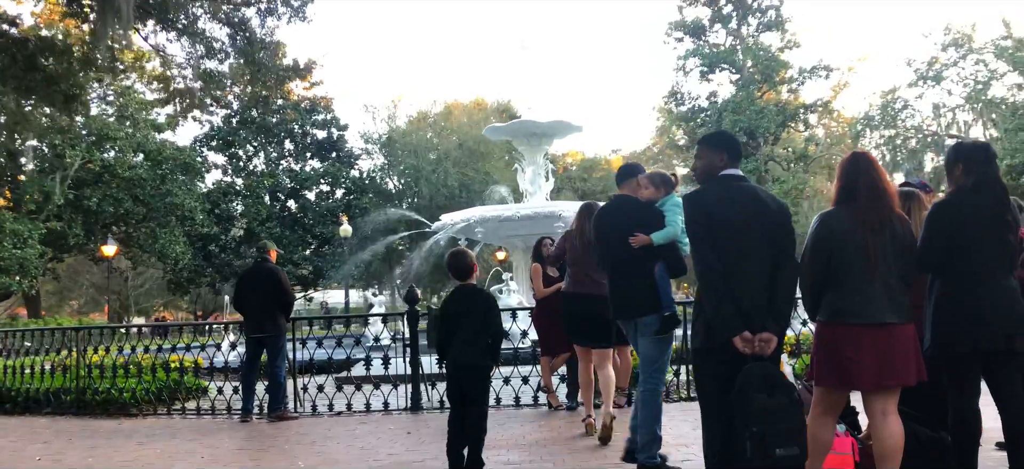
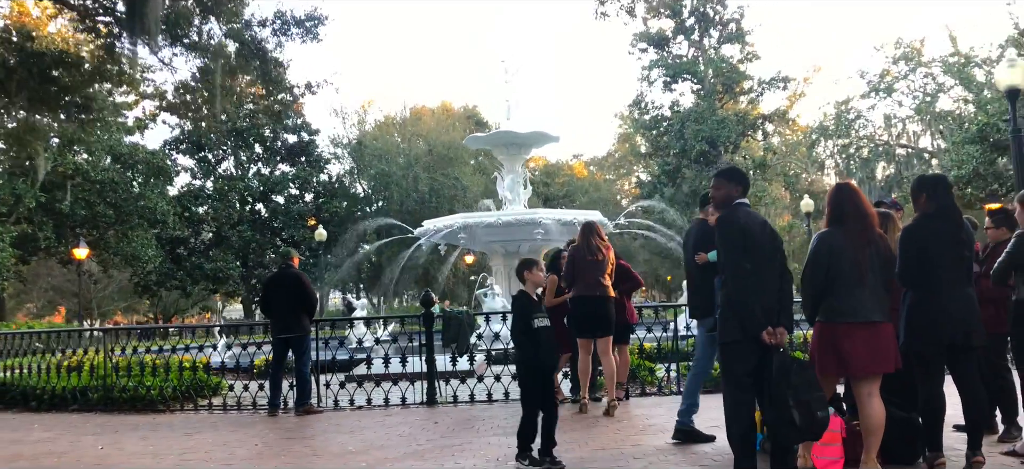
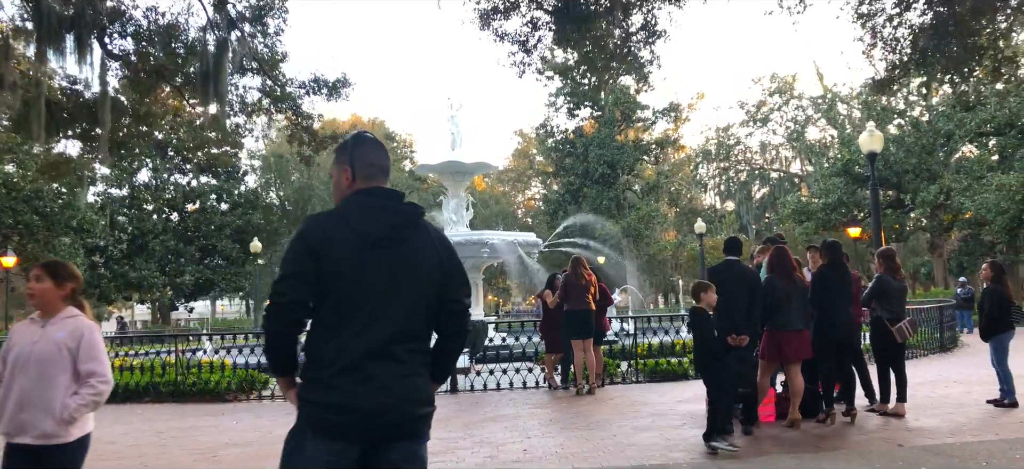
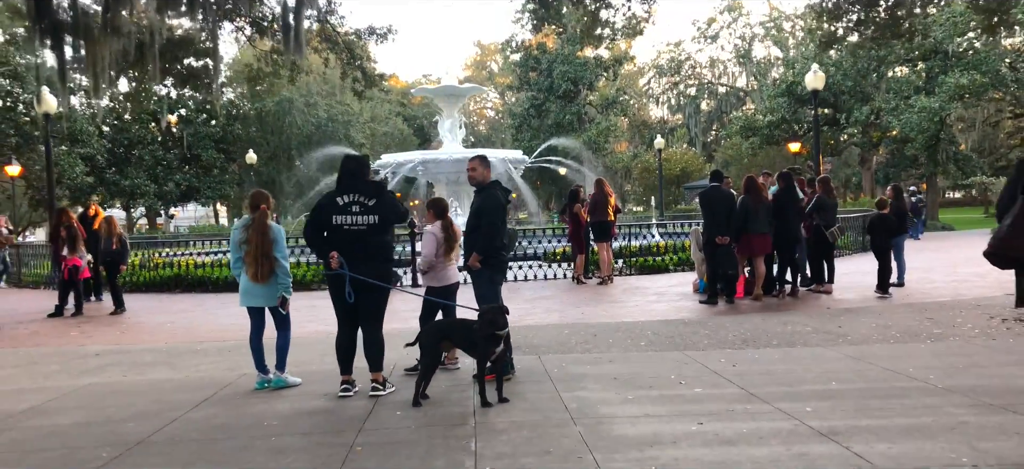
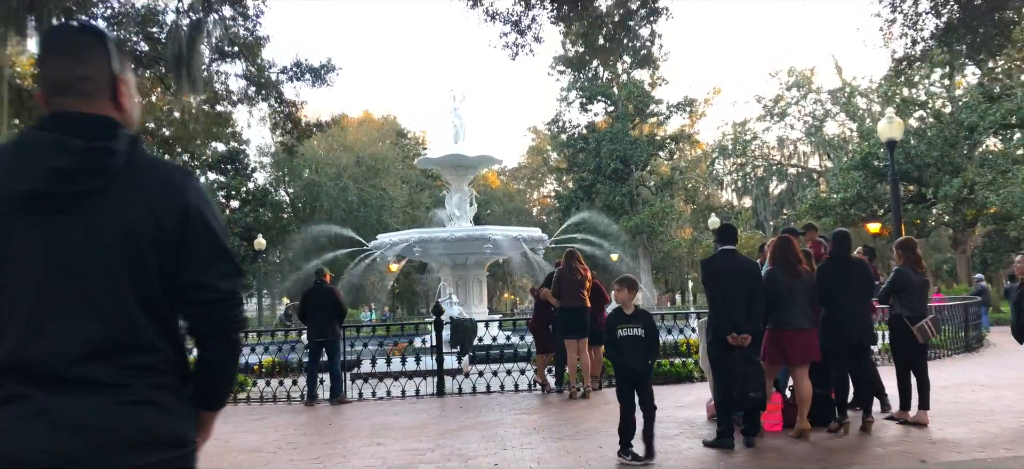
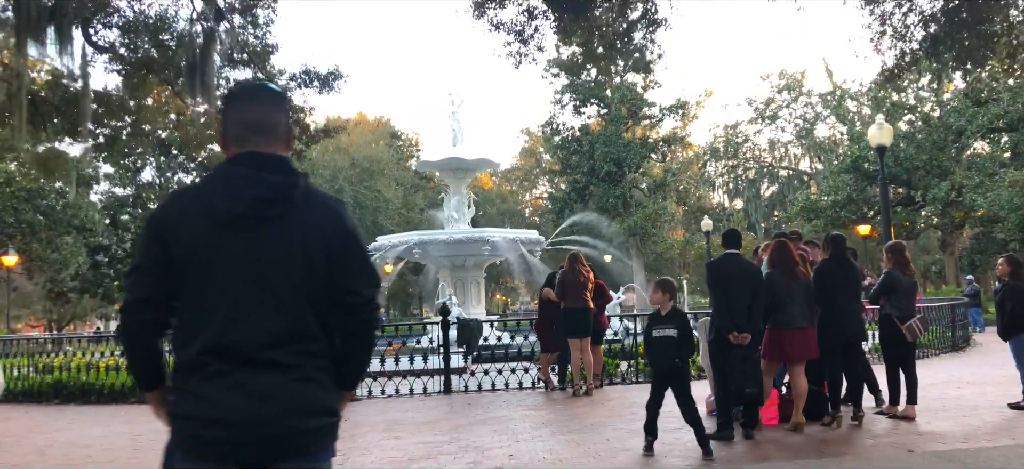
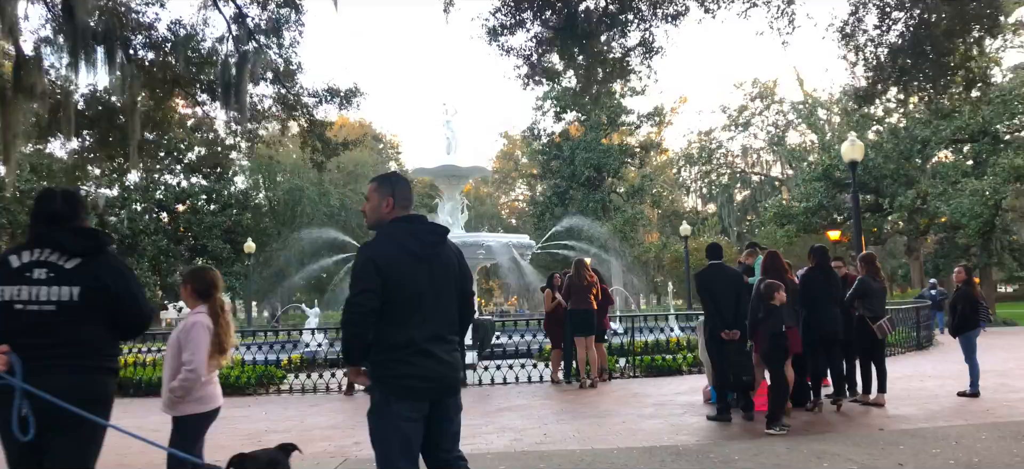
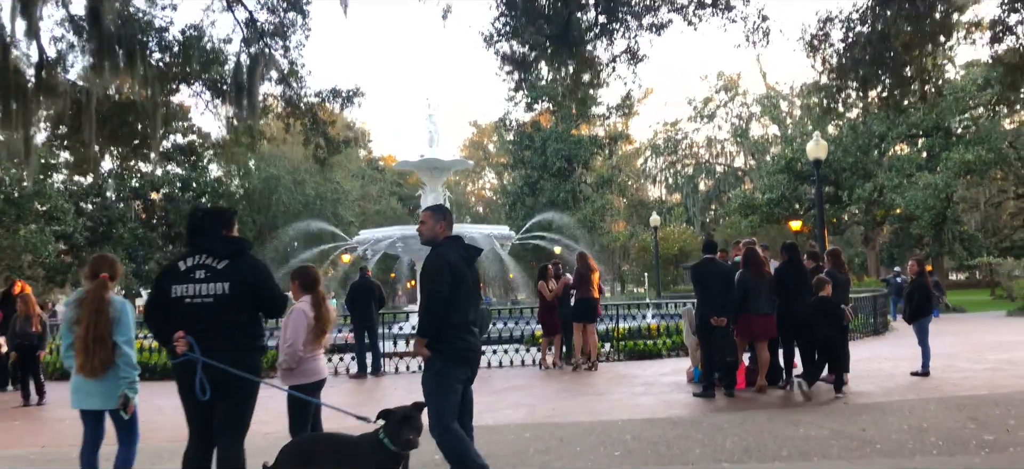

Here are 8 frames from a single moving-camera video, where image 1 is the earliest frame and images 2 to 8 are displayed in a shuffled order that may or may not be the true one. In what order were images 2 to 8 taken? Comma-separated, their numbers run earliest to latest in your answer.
2, 5, 6, 3, 7, 8, 4
